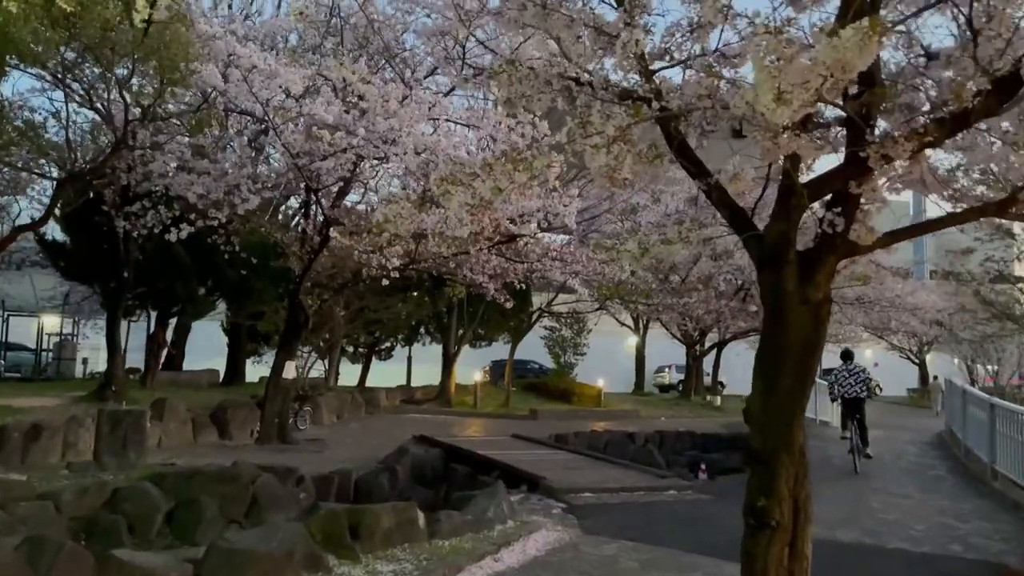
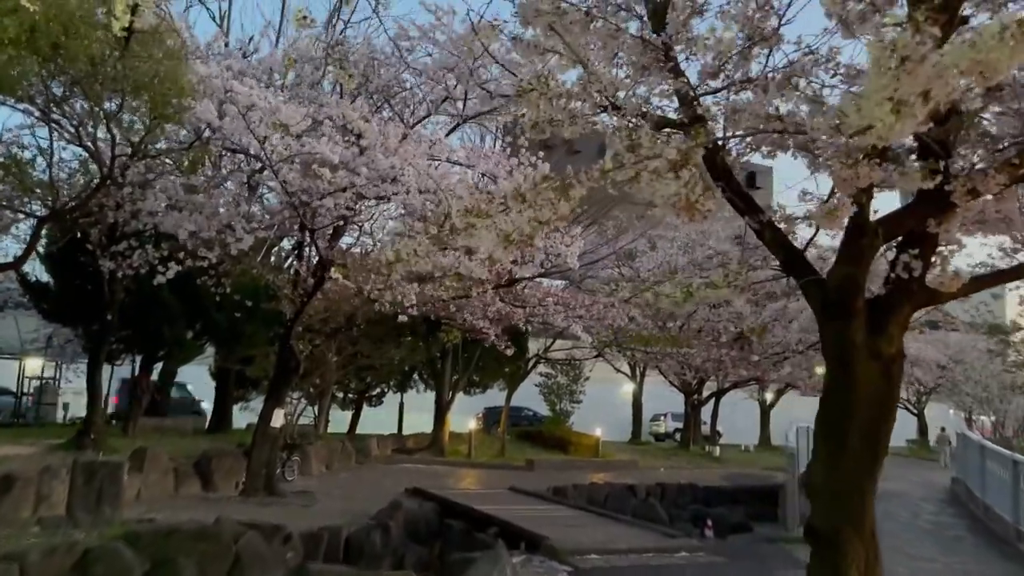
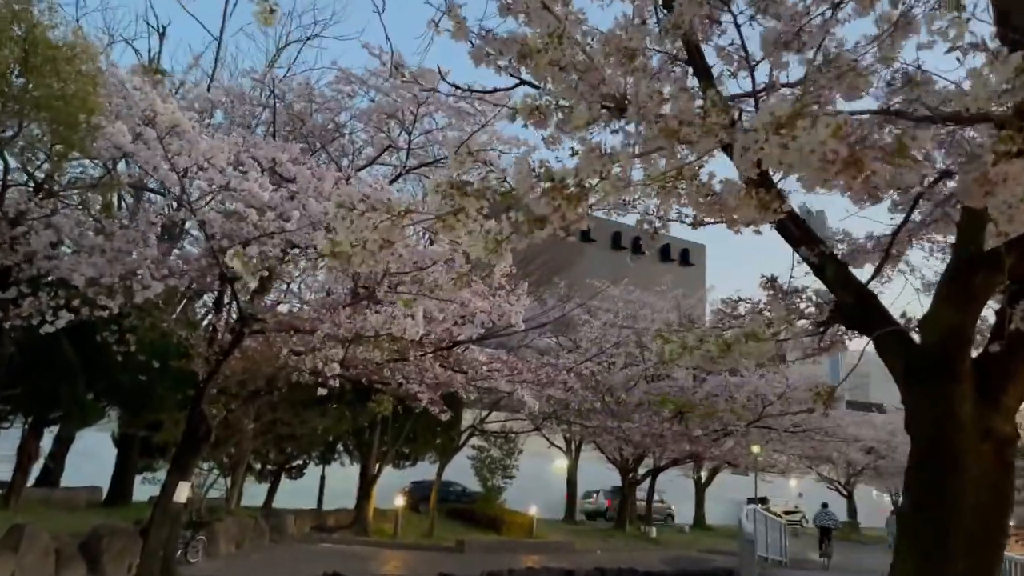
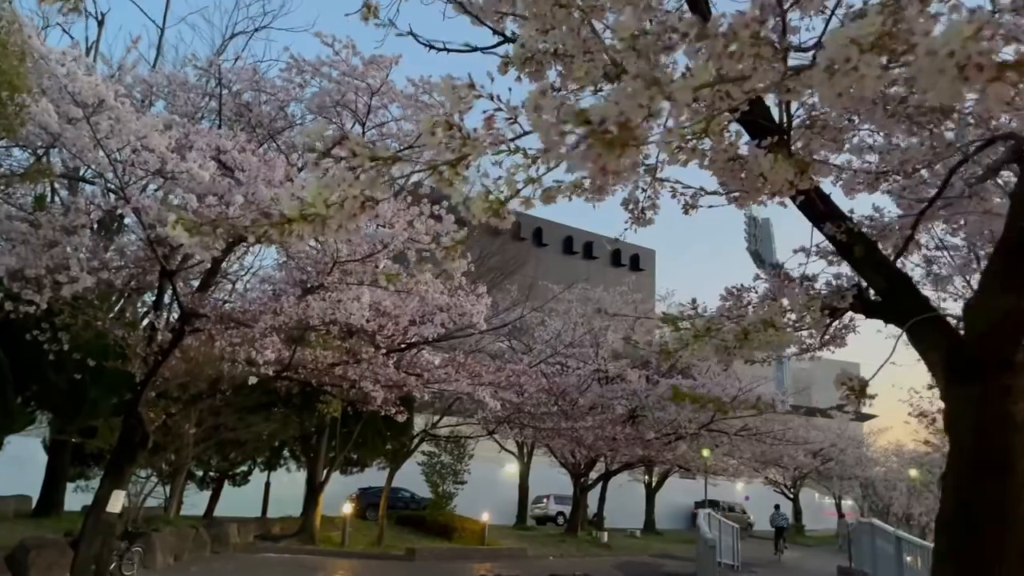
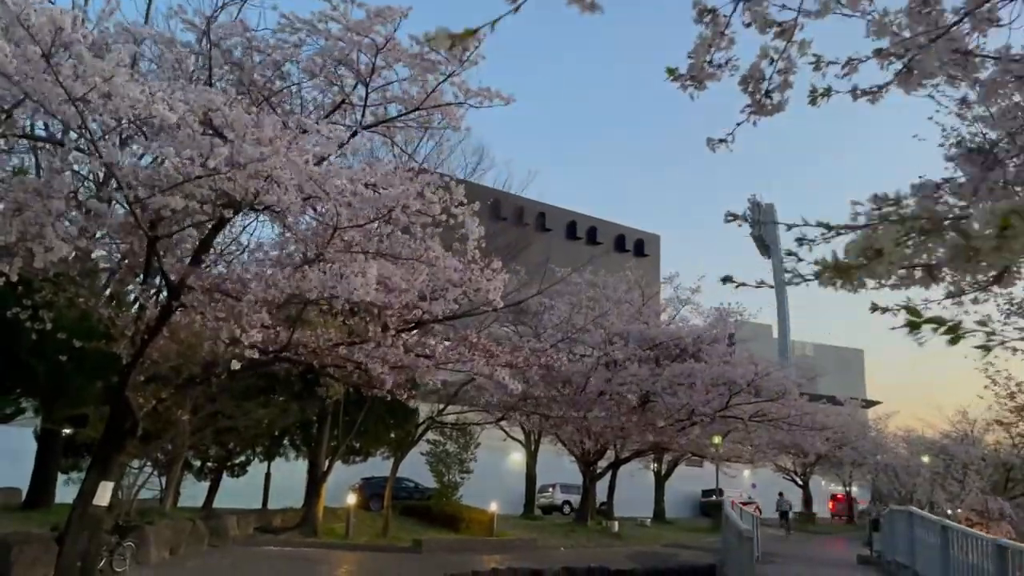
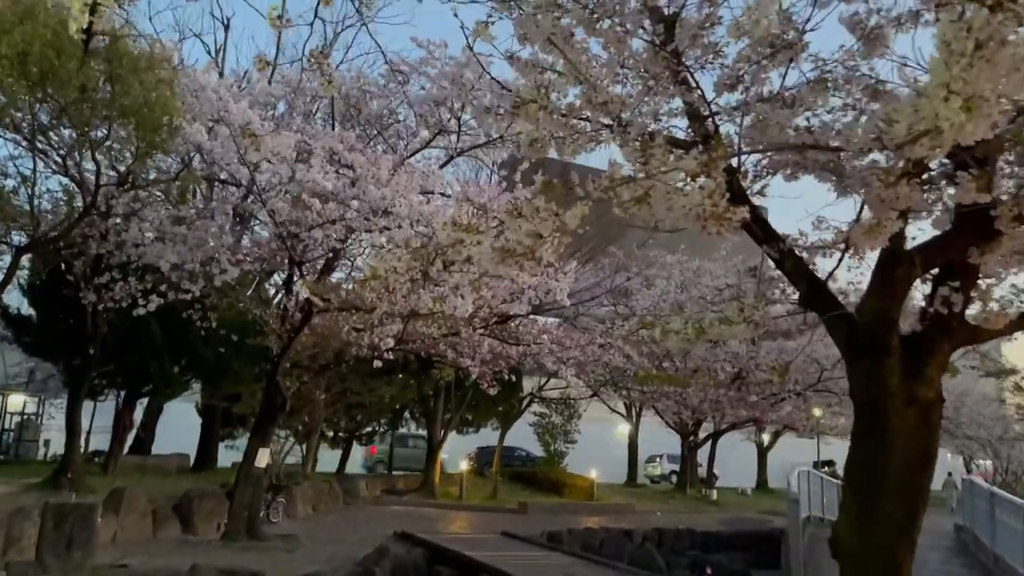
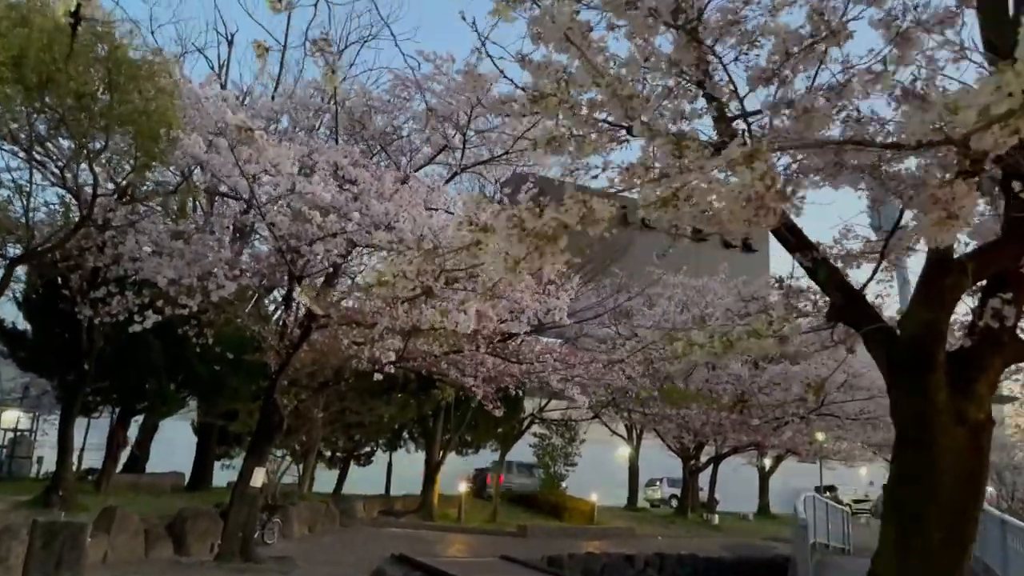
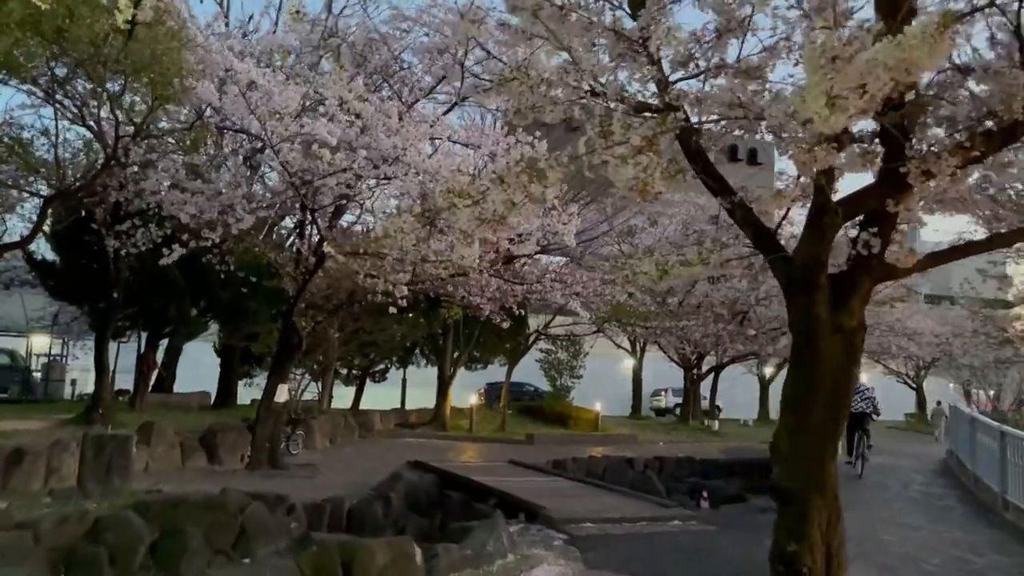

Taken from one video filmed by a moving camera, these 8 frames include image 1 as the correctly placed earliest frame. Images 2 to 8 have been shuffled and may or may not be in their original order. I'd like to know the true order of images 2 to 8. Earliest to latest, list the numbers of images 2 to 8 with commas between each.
8, 2, 6, 7, 3, 4, 5
